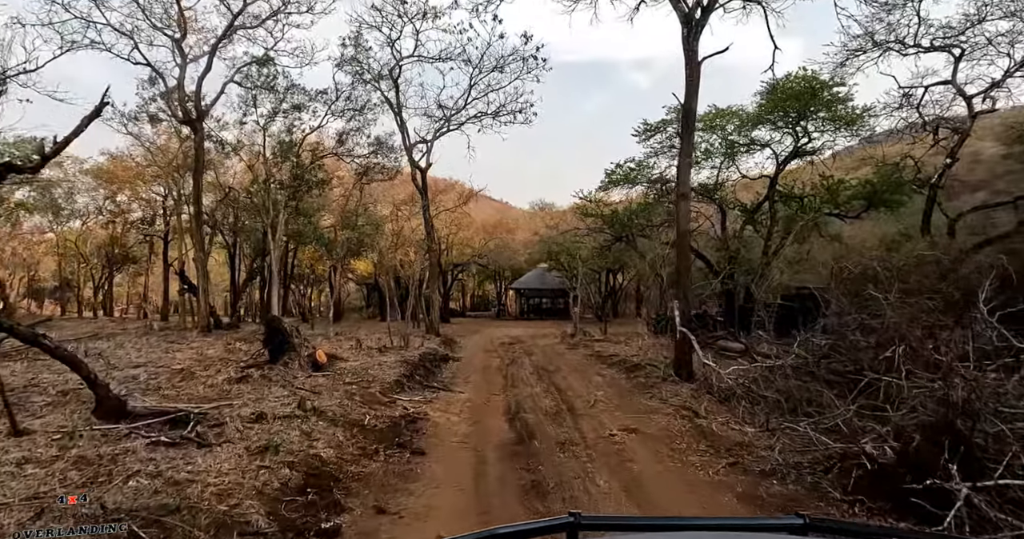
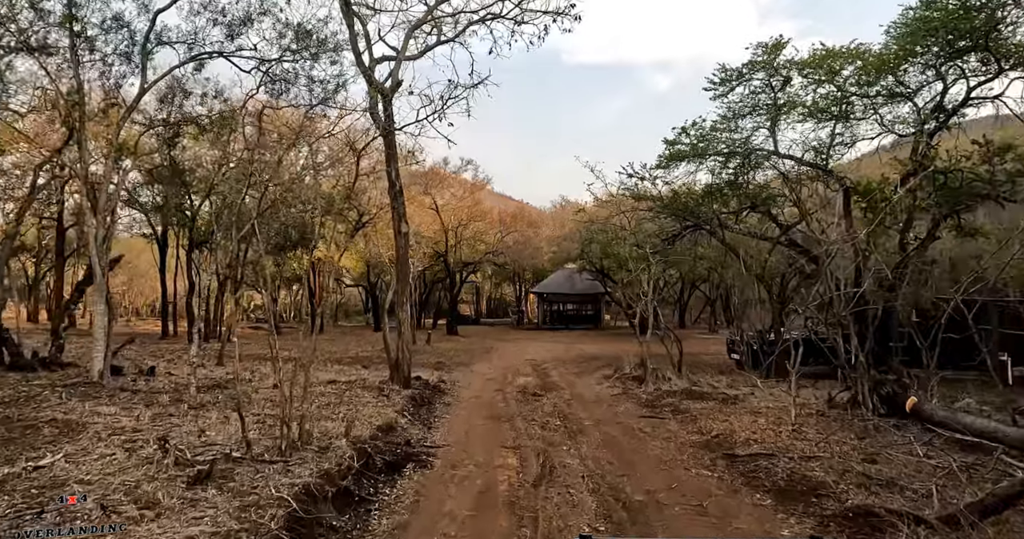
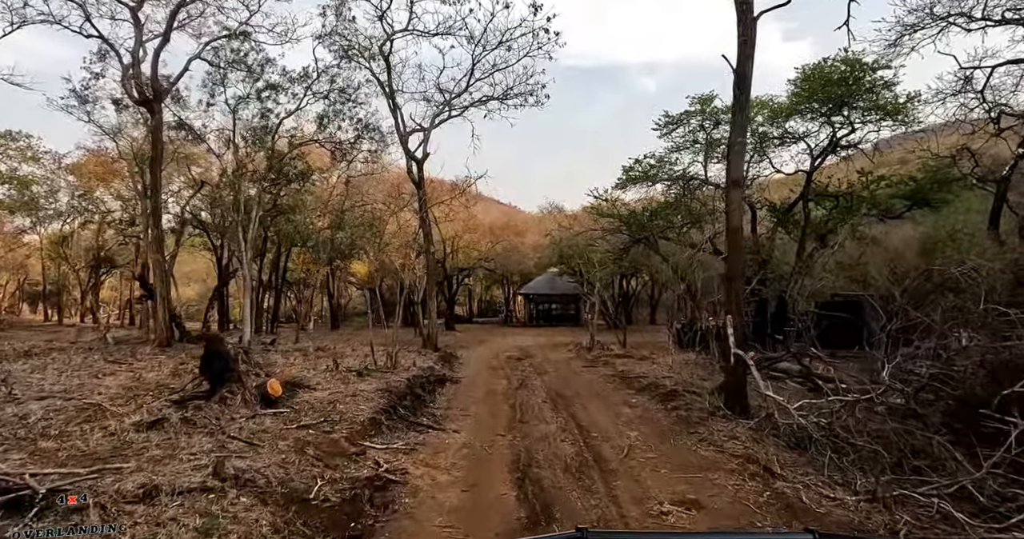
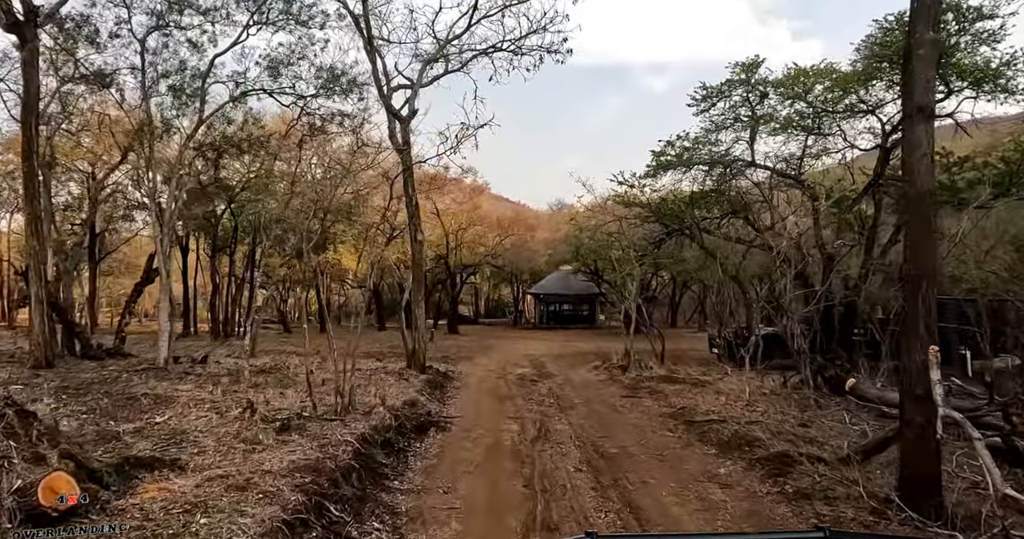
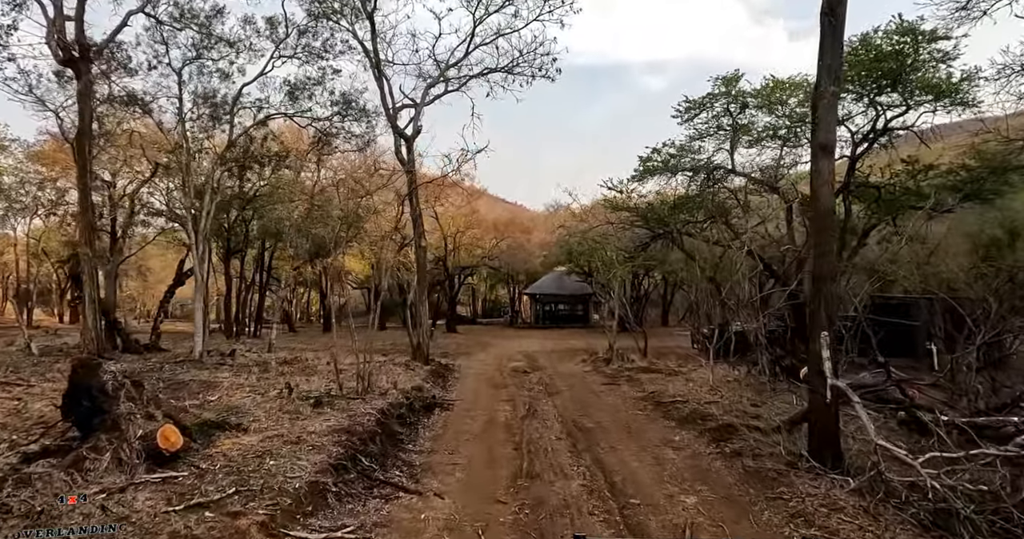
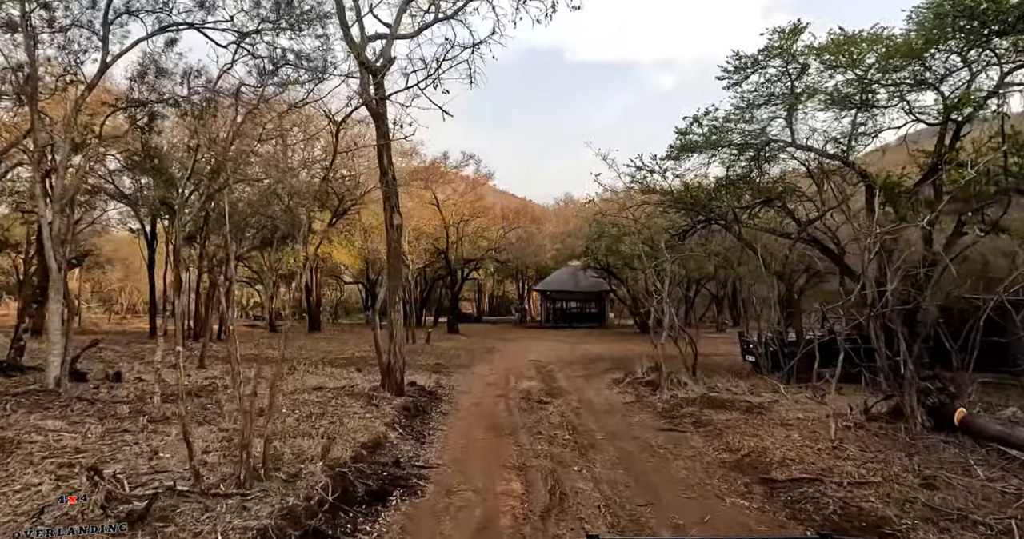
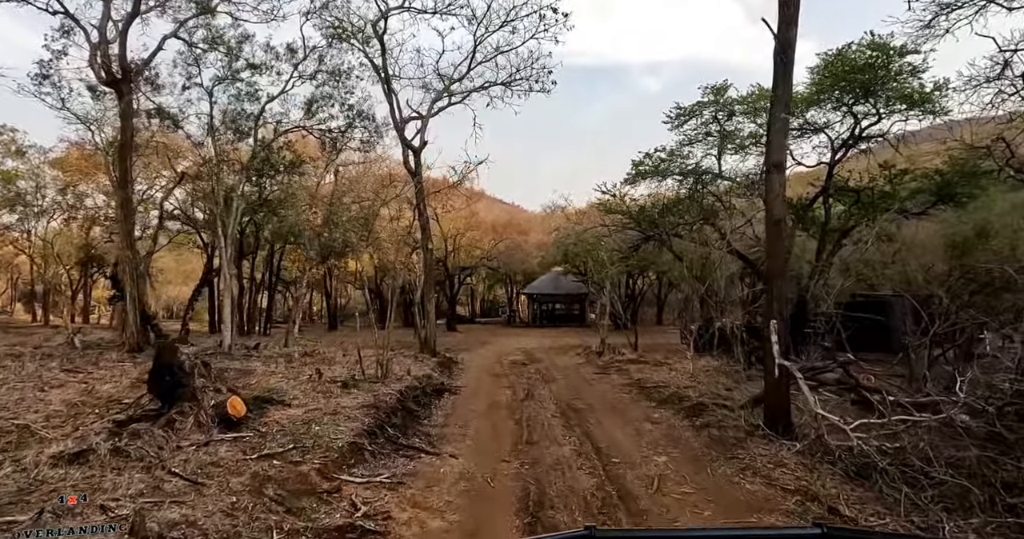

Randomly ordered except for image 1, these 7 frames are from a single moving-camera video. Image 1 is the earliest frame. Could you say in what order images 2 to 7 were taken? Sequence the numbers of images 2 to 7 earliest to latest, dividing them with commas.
3, 7, 5, 4, 2, 6
